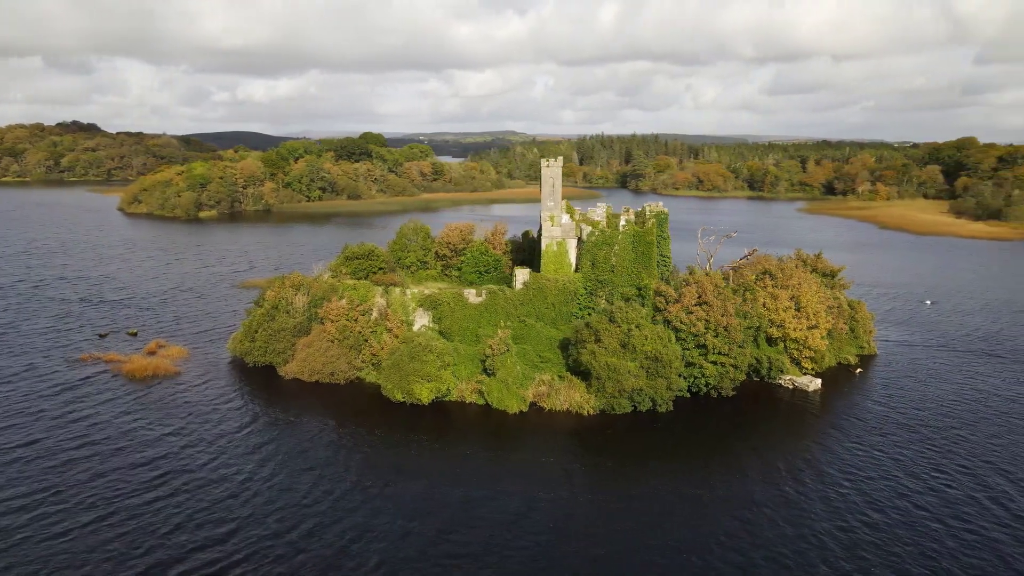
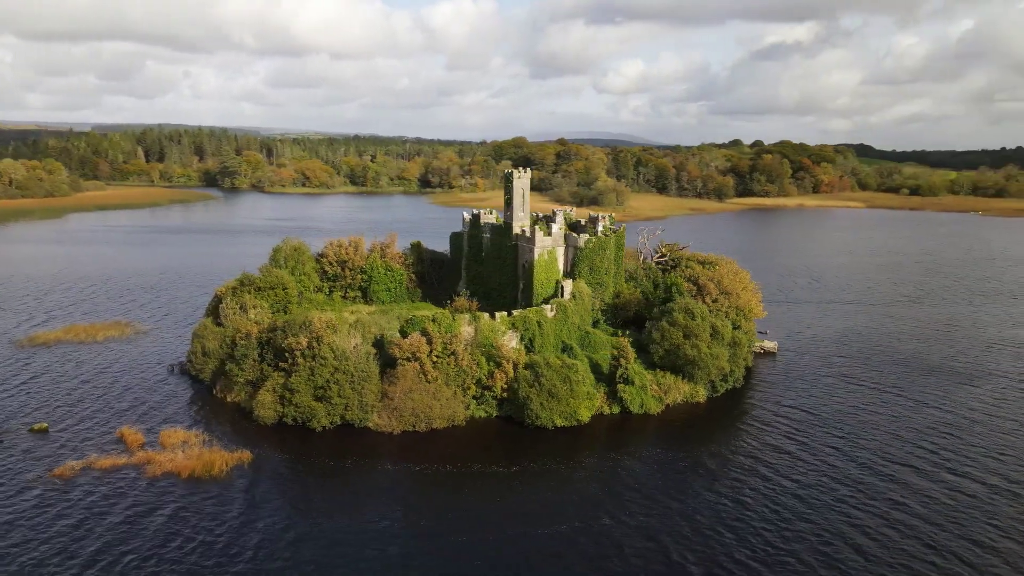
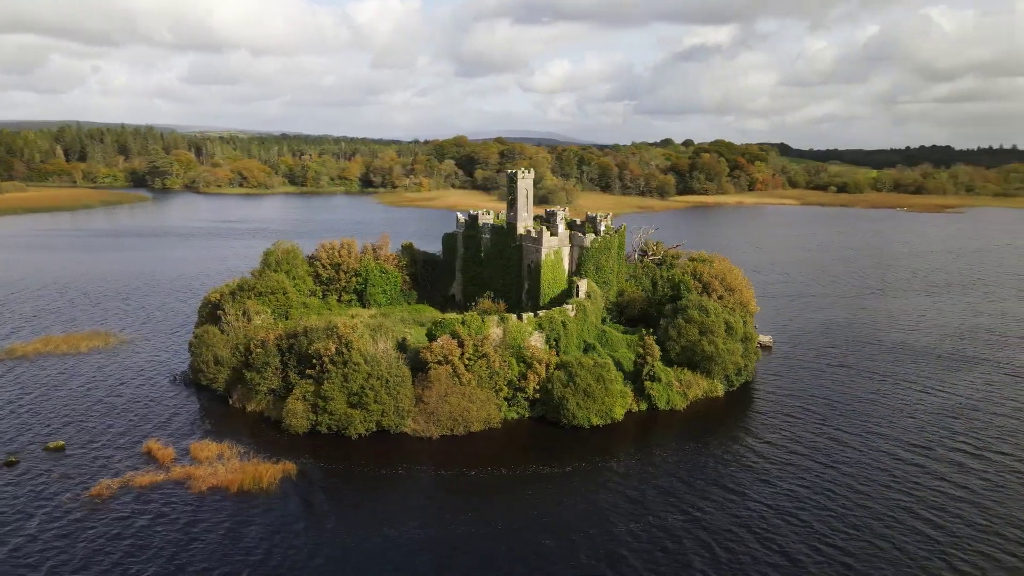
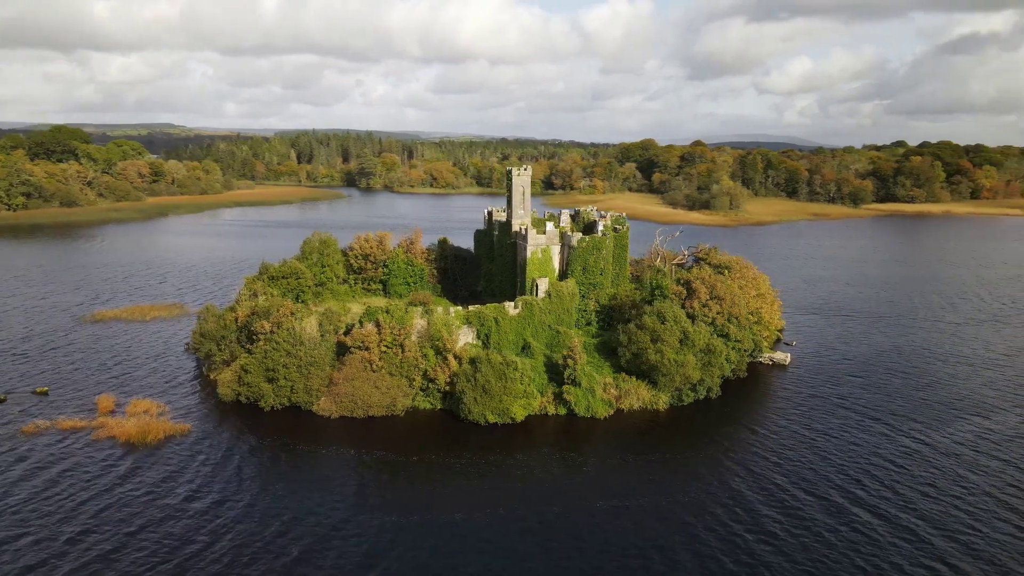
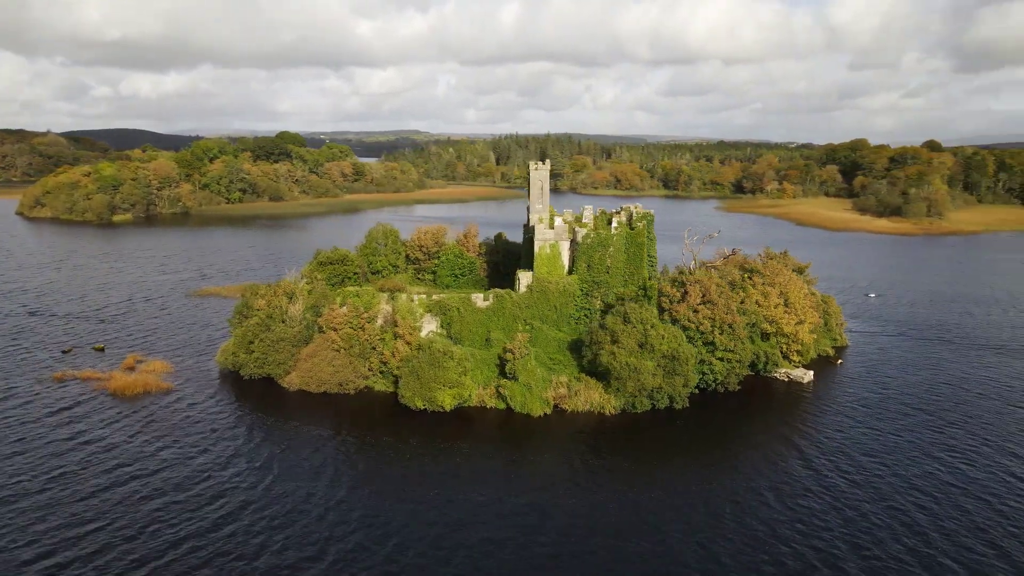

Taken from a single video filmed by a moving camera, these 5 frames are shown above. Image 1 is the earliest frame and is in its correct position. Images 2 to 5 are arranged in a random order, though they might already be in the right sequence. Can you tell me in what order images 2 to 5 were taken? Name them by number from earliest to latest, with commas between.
5, 4, 2, 3
